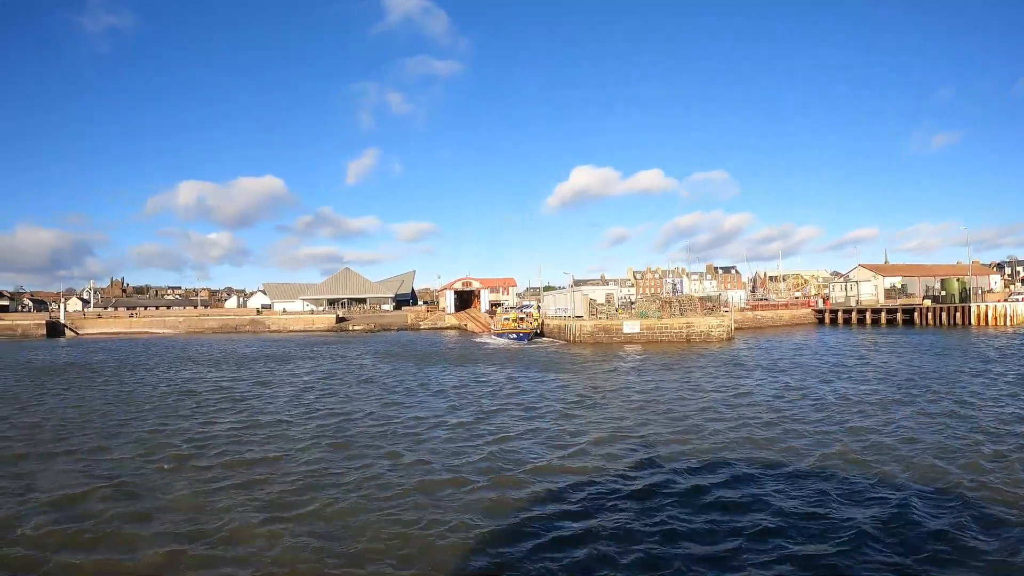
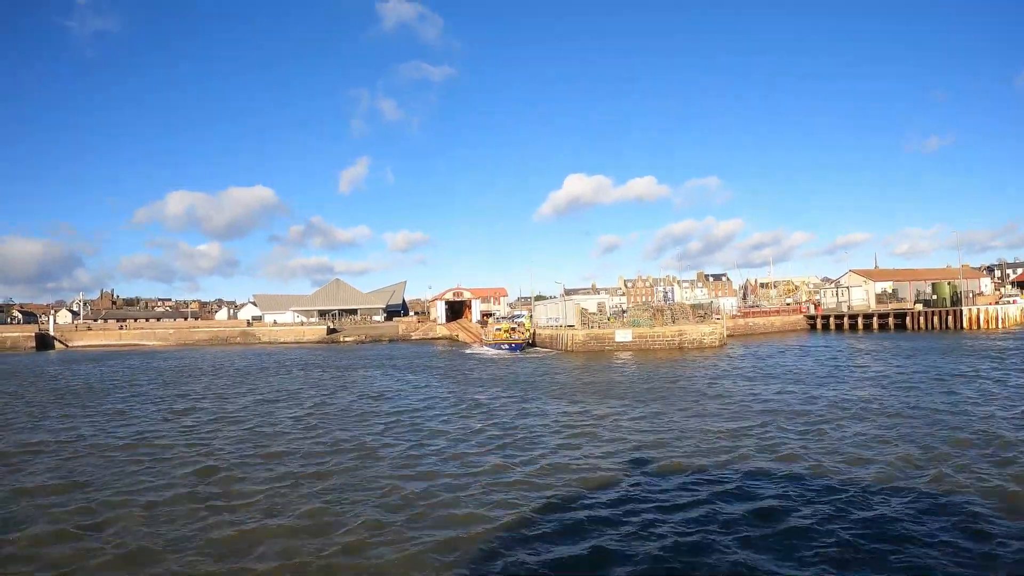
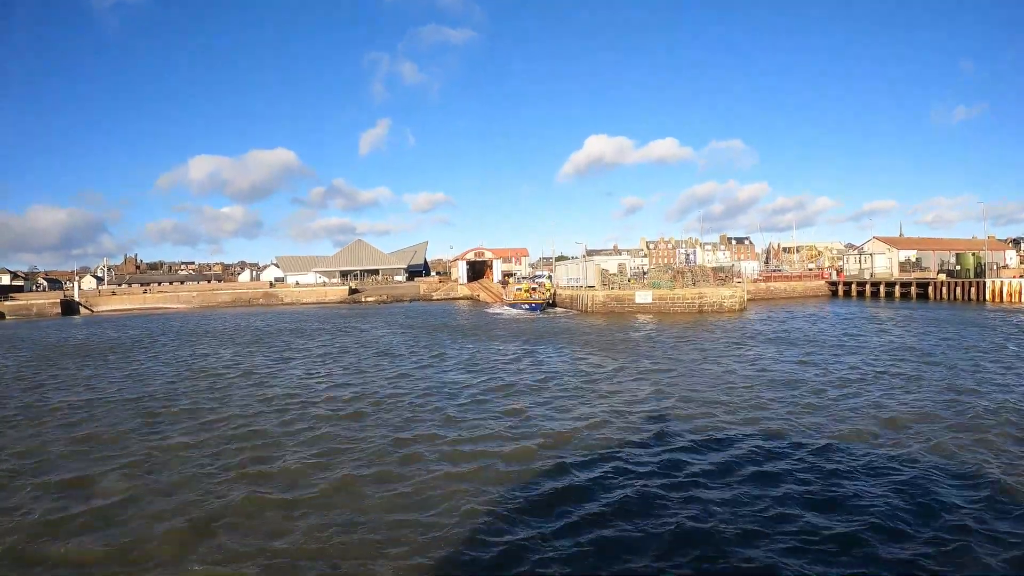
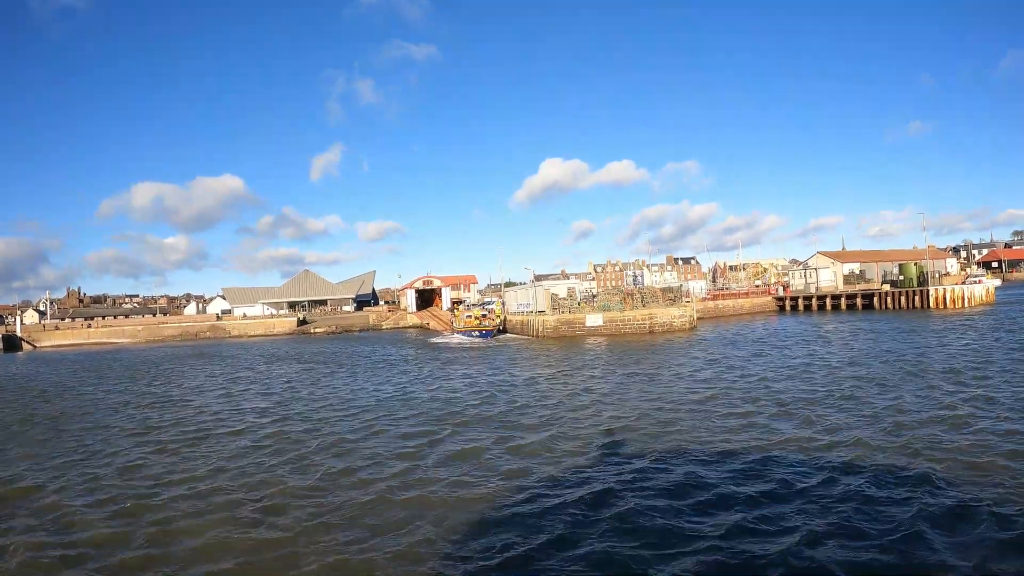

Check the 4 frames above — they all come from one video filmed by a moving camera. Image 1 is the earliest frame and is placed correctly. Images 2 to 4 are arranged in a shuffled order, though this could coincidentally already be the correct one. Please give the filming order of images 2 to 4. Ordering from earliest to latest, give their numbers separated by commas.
3, 2, 4
